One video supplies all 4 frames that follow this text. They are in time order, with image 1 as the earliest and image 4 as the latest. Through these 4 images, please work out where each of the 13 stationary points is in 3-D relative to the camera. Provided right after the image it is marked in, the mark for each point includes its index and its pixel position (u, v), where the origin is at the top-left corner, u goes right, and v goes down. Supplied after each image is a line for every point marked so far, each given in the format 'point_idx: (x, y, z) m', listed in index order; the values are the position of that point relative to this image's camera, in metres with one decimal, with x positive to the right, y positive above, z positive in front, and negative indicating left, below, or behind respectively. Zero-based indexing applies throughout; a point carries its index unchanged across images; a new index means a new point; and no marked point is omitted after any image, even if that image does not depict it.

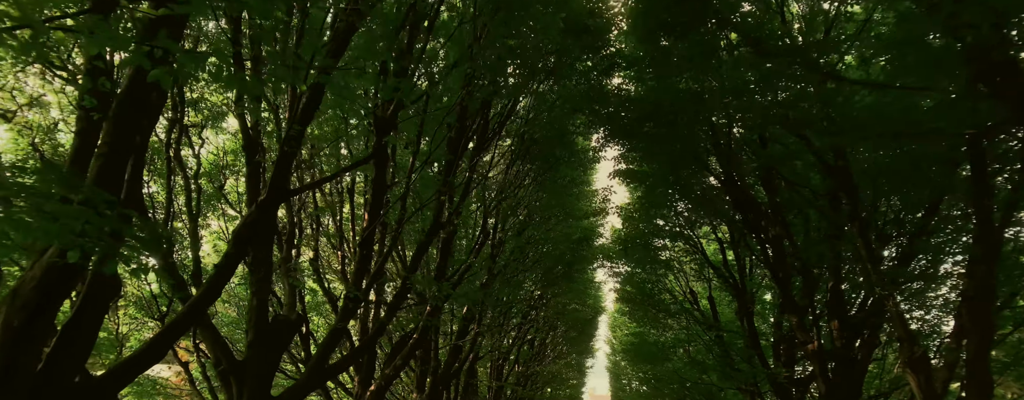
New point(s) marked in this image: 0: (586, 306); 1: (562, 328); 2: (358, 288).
0: (+2.0, -2.9, +17.6) m
1: (+1.4, -3.6, +18.0) m
2: (-1.6, -0.9, +6.7) m
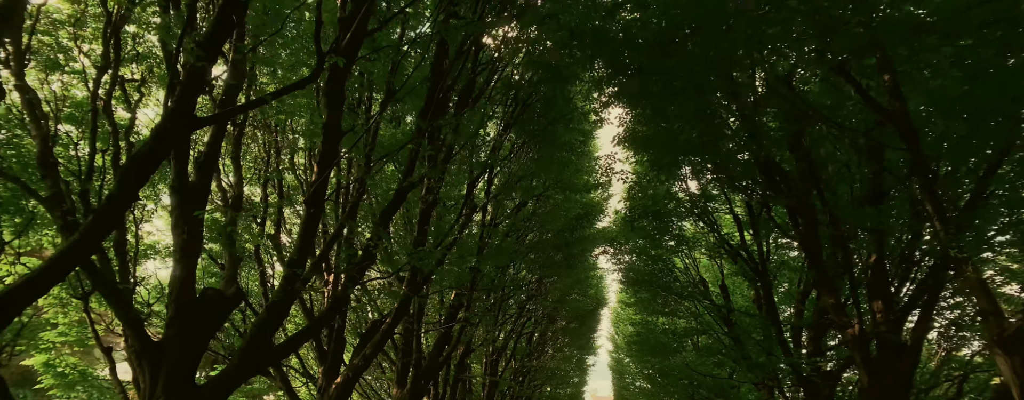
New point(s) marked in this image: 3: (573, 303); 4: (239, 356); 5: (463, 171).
0: (+1.9, -2.4, +16.3) m
1: (+1.3, -3.1, +16.8) m
2: (-1.8, -0.5, +5.5) m
3: (+1.4, -2.4, +15.1) m
4: (-2.2, -1.3, +5.2) m
5: (-0.6, +0.4, +8.4) m
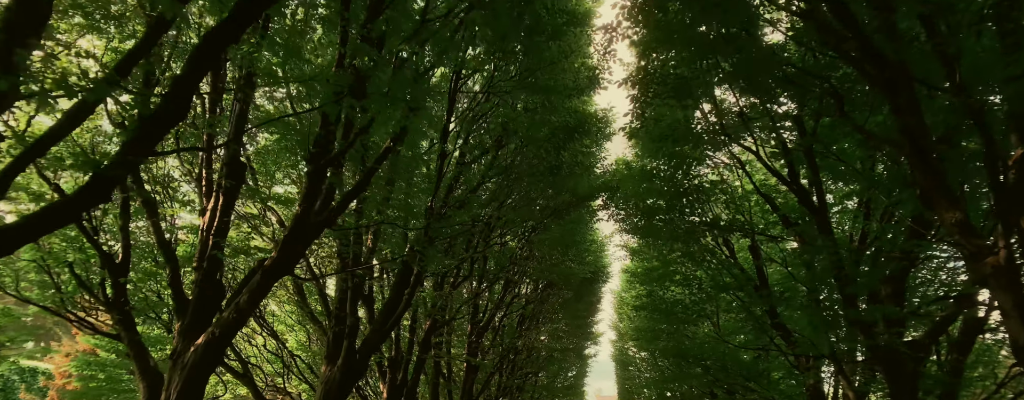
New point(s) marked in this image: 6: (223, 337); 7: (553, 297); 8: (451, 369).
0: (+1.6, -1.4, +13.7) m
1: (+0.9, -2.1, +14.2) m
2: (-2.2, +0.5, +2.9) m
3: (+1.1, -1.4, +12.5) m
4: (-2.6, -0.3, +2.7) m
5: (-1.0, +1.4, +5.8) m
6: (-2.3, -1.1, +5.1) m
7: (+1.0, -2.2, +14.5) m
8: (-1.2, -3.3, +12.8) m
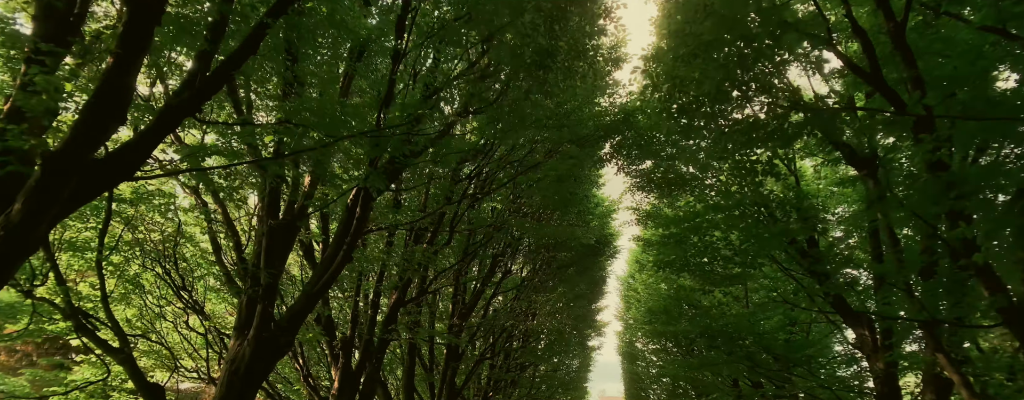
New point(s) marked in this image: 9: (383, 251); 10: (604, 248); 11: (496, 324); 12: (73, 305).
0: (+1.4, -0.6, +11.7) m
1: (+0.8, -1.3, +12.2) m
2: (-2.4, +1.3, +0.8) m
3: (+0.9, -0.6, +10.5) m
4: (-2.9, +0.5, +0.6) m
5: (-1.2, +2.2, +3.8) m
6: (-2.5, -0.3, +3.0) m
7: (+0.8, -1.4, +12.4) m
8: (-1.4, -2.6, +10.8) m
9: (-1.6, -0.6, +8.2) m
10: (+2.0, -1.1, +13.4) m
11: (-0.3, -2.2, +11.6) m
12: (-3.8, -0.9, +5.6) m
